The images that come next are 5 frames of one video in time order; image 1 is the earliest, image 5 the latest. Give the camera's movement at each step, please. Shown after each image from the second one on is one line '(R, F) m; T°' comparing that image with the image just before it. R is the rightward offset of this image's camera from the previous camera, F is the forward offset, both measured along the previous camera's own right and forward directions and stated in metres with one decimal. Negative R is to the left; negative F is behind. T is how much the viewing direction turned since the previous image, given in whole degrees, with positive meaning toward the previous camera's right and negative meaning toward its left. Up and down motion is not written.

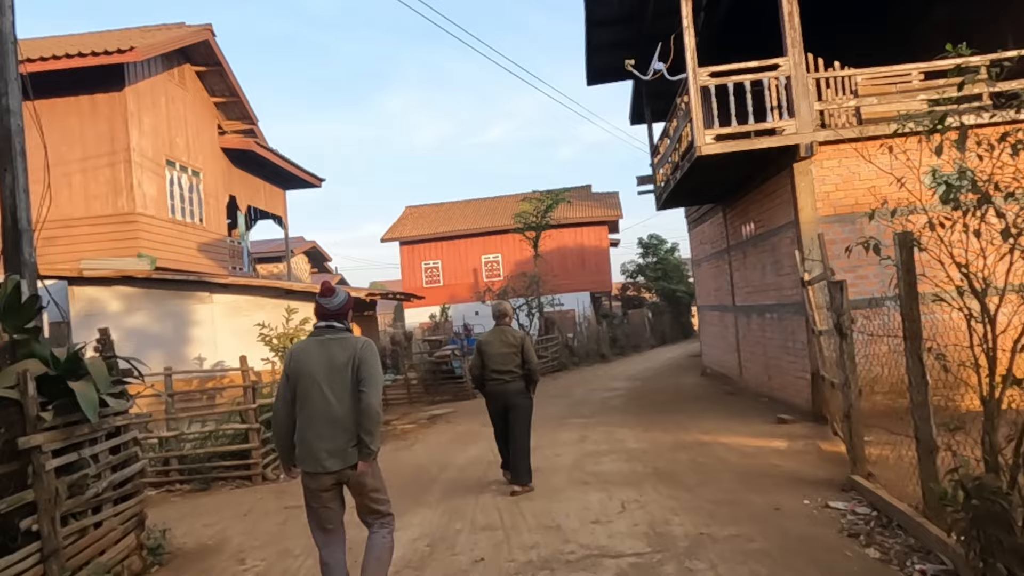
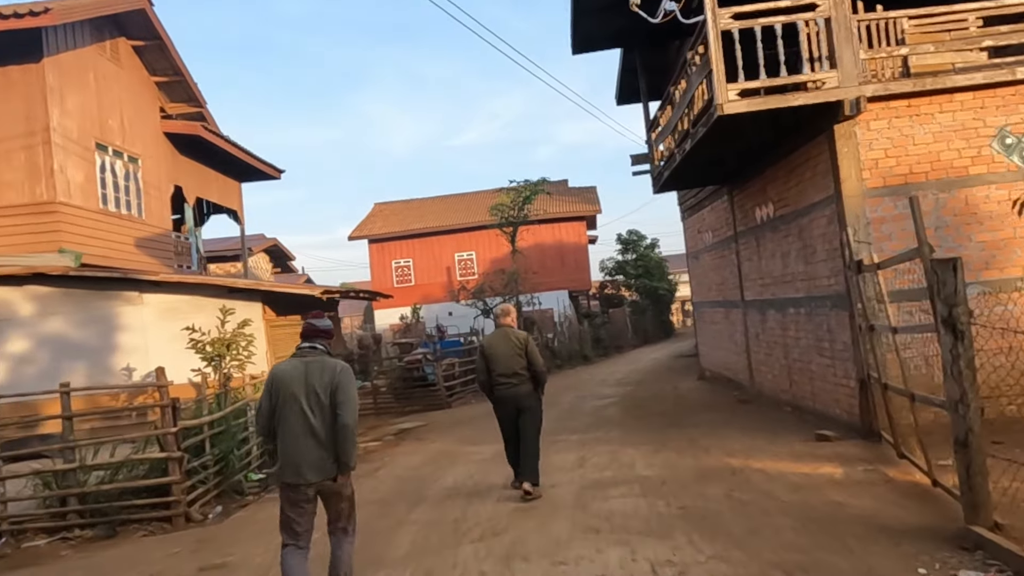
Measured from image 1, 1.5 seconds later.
(-0.1, +1.8) m; +2°
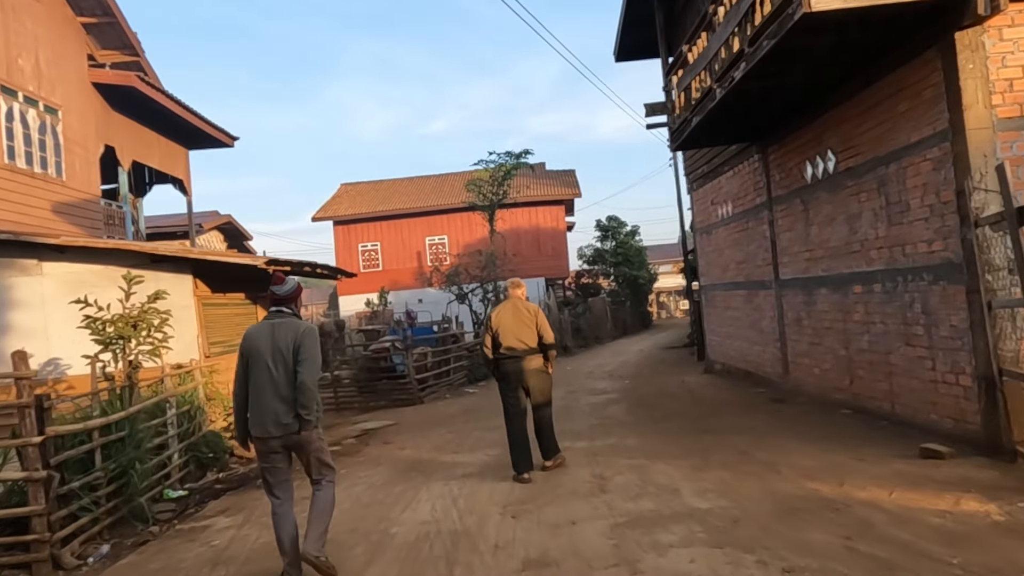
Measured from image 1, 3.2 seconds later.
(-0.3, +2.2) m; +2°
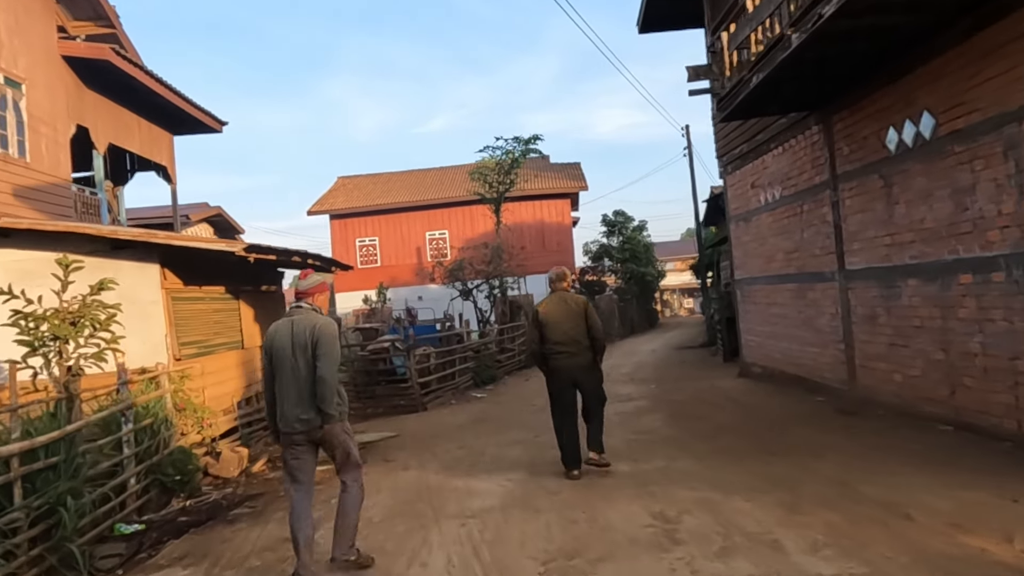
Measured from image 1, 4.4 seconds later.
(-0.3, +1.5) m; 0°
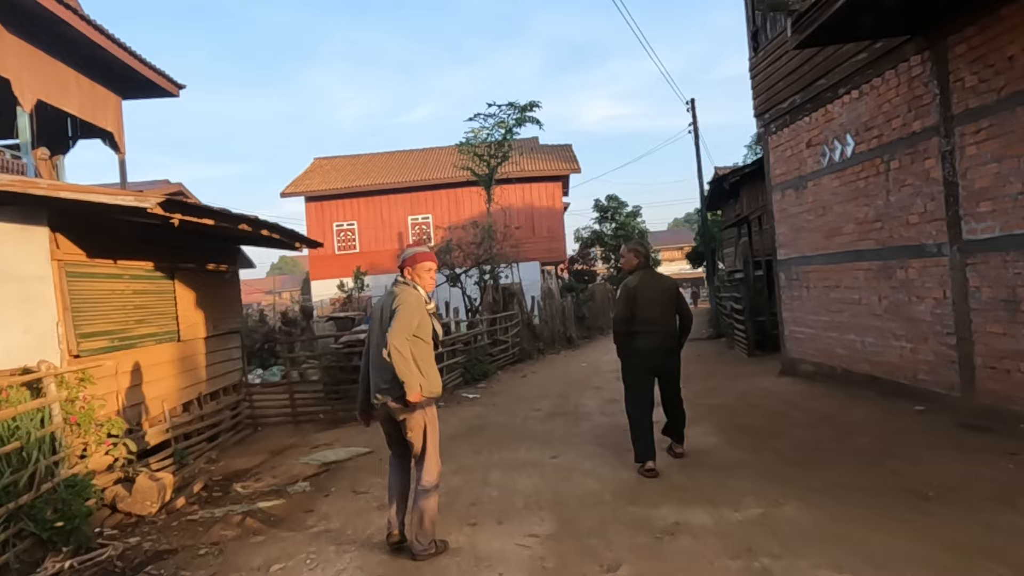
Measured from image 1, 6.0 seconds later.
(-0.3, +2.2) m; +1°
